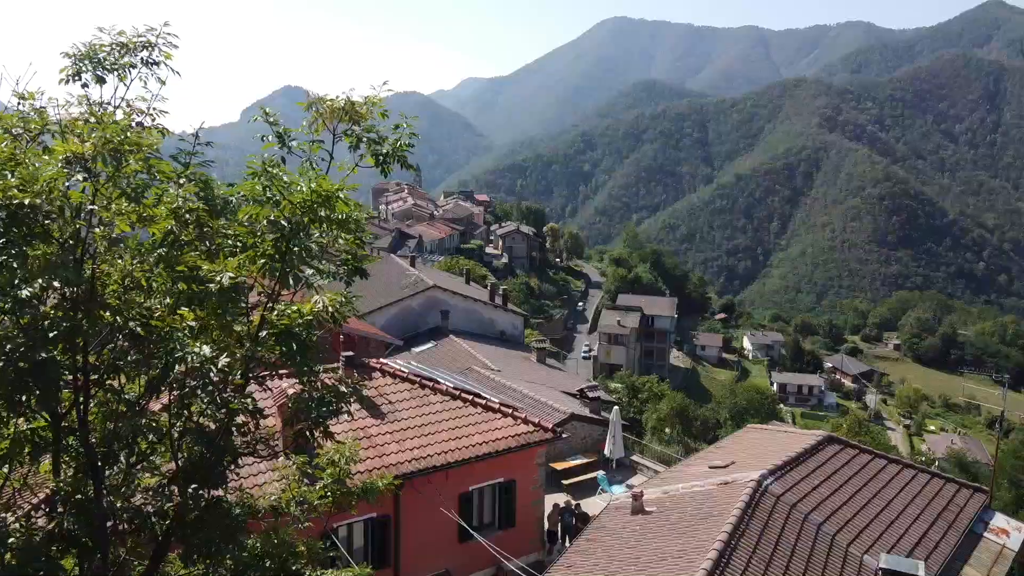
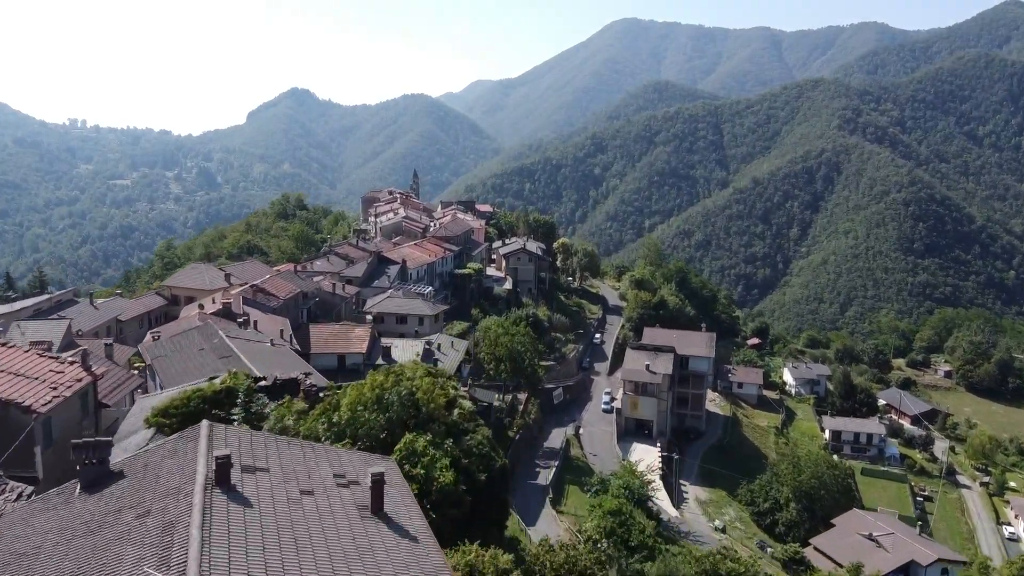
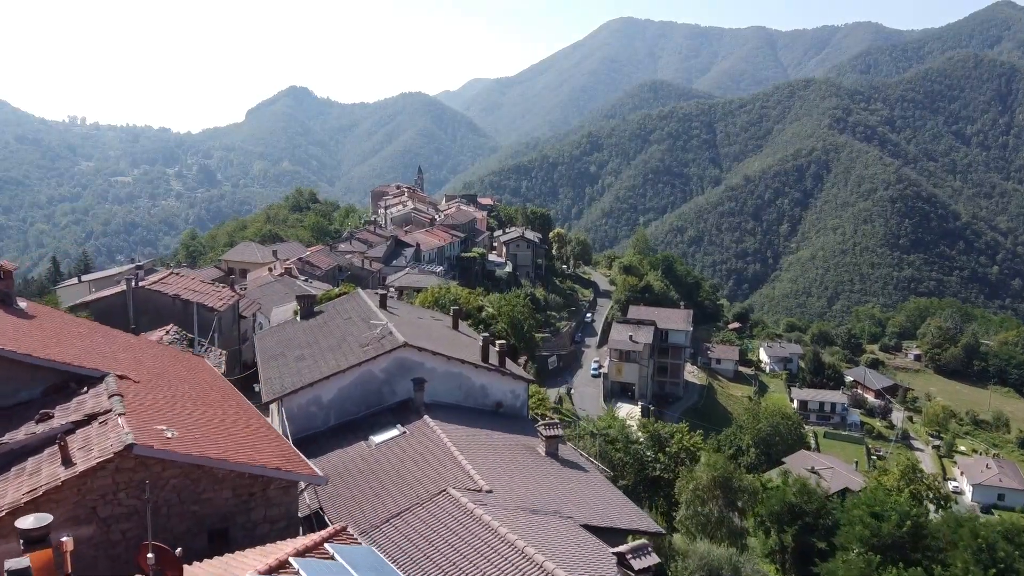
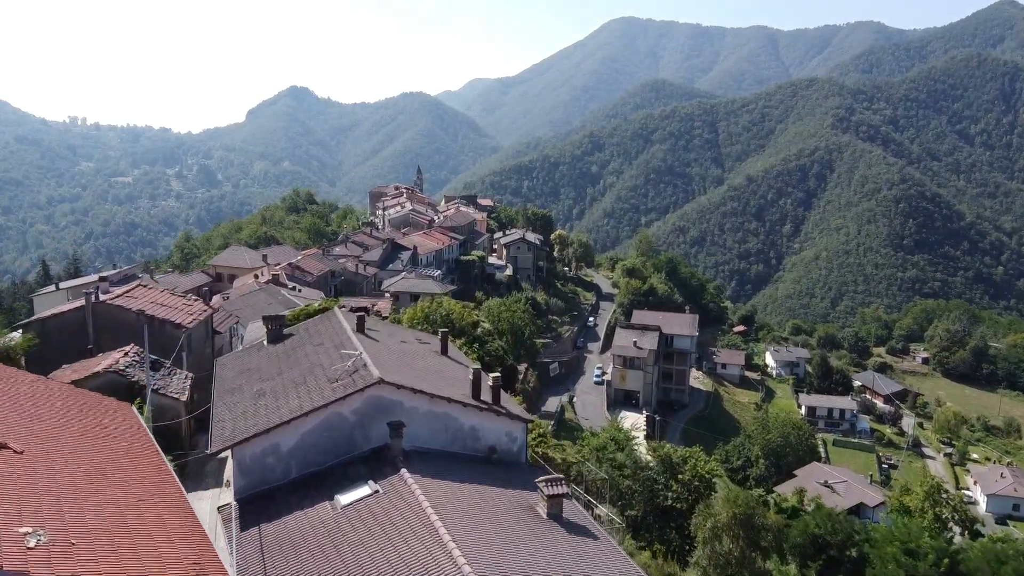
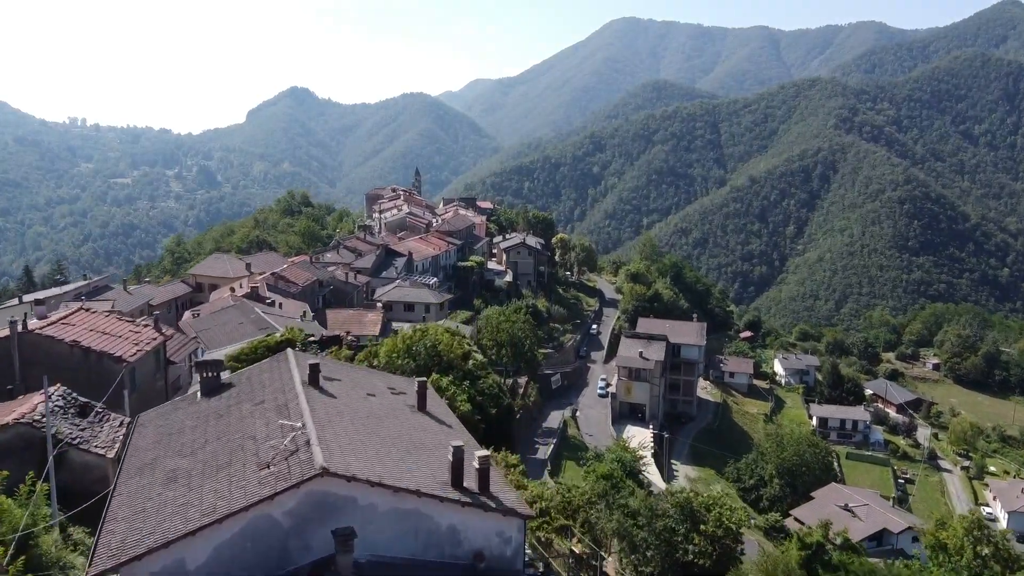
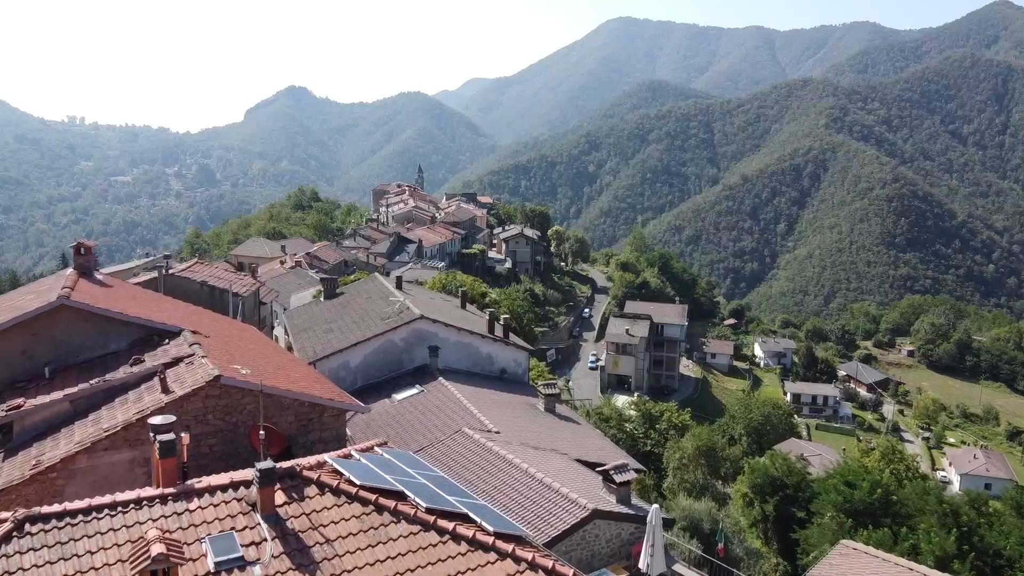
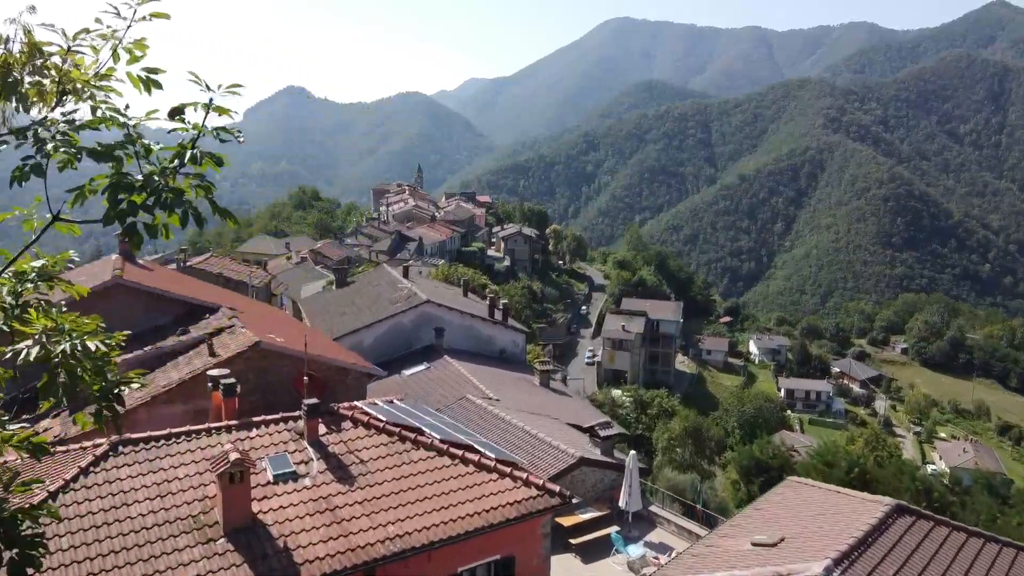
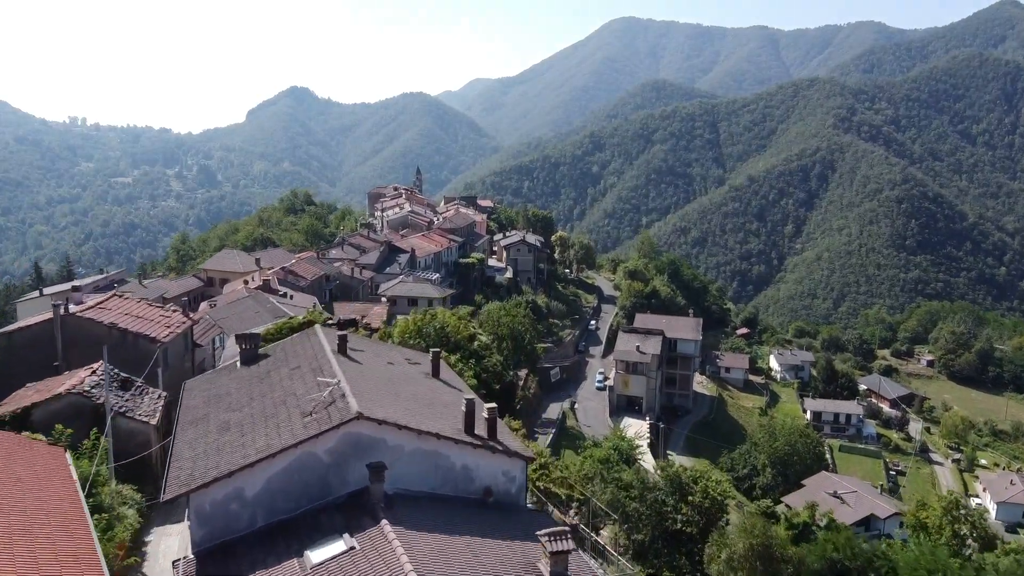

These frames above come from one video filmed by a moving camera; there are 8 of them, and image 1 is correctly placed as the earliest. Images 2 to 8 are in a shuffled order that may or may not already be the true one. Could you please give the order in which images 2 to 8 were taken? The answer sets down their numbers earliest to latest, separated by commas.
7, 6, 3, 4, 8, 5, 2
